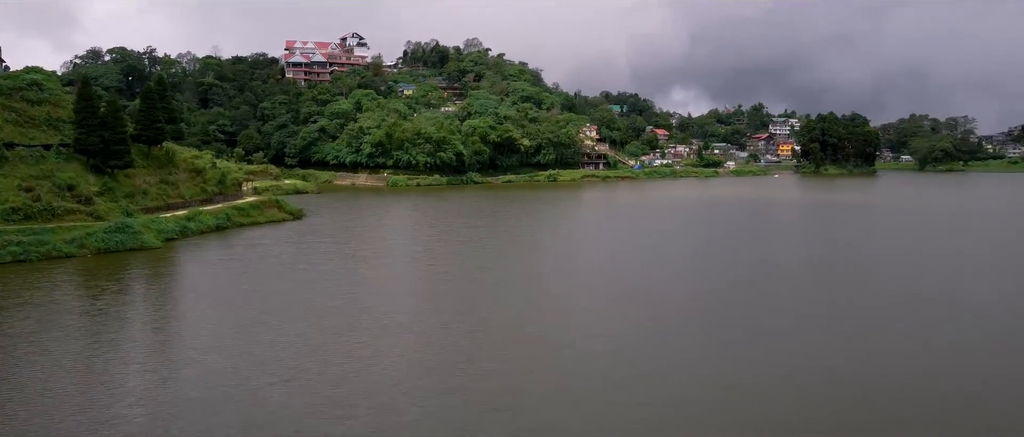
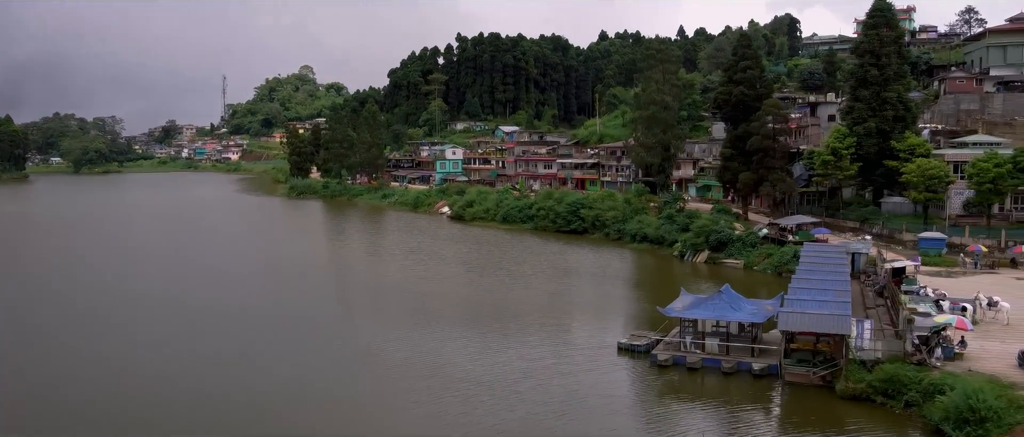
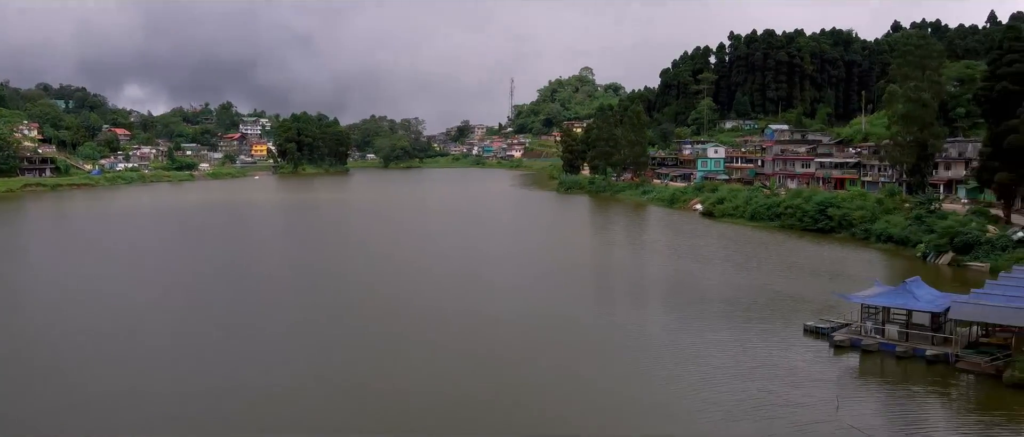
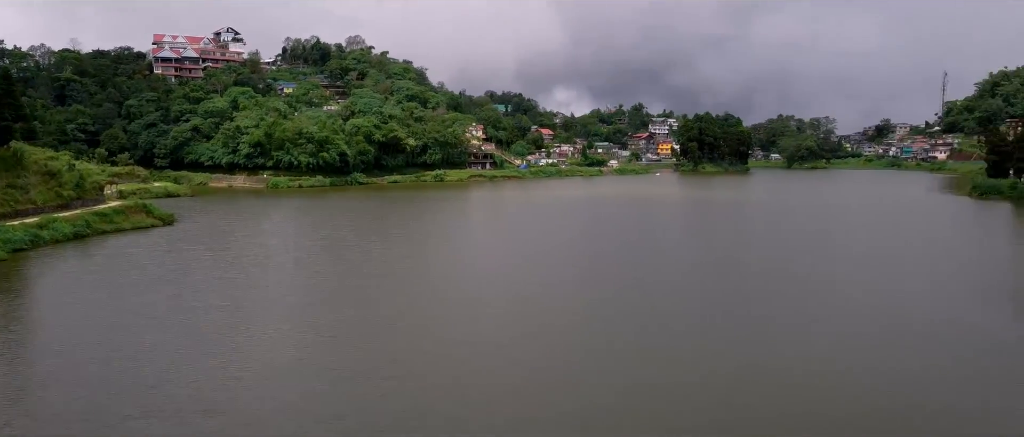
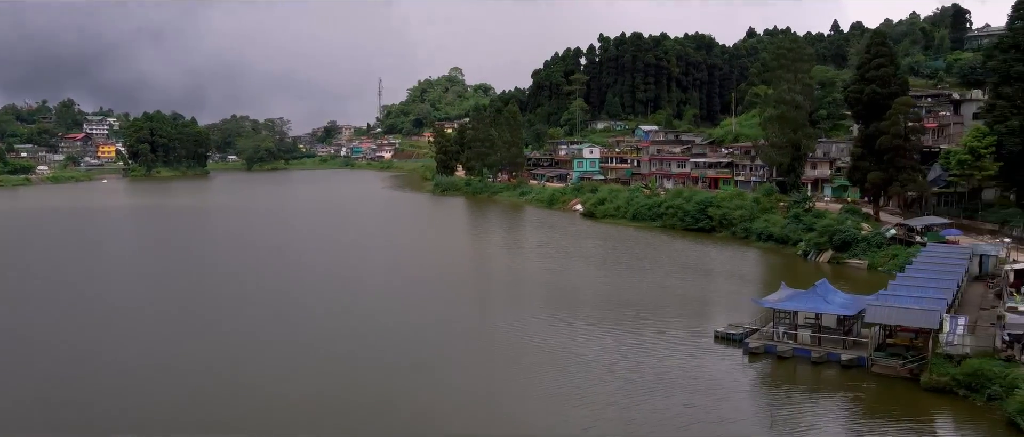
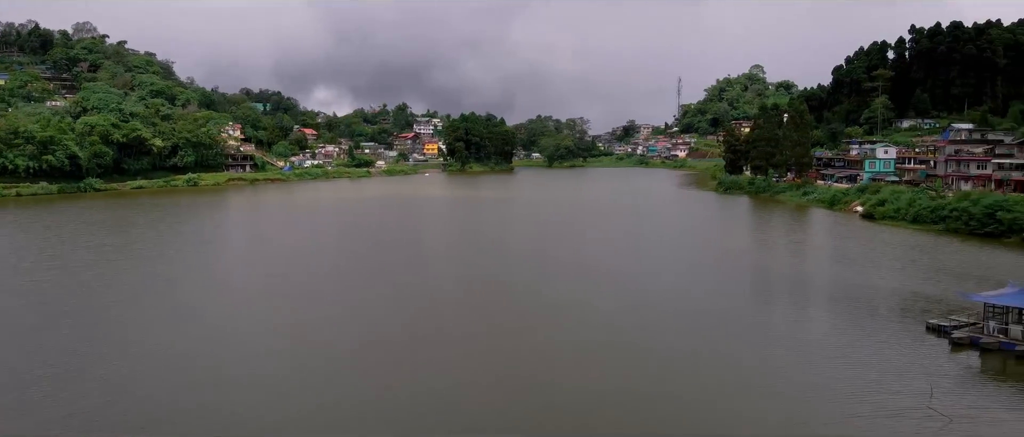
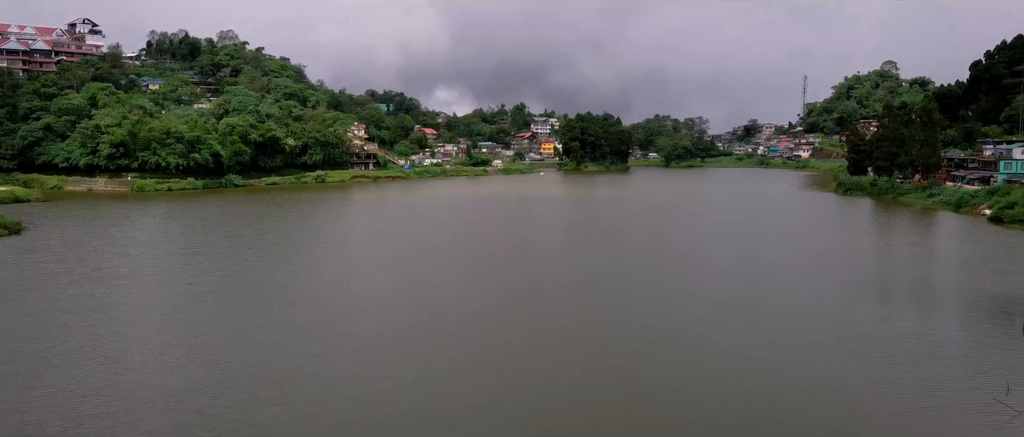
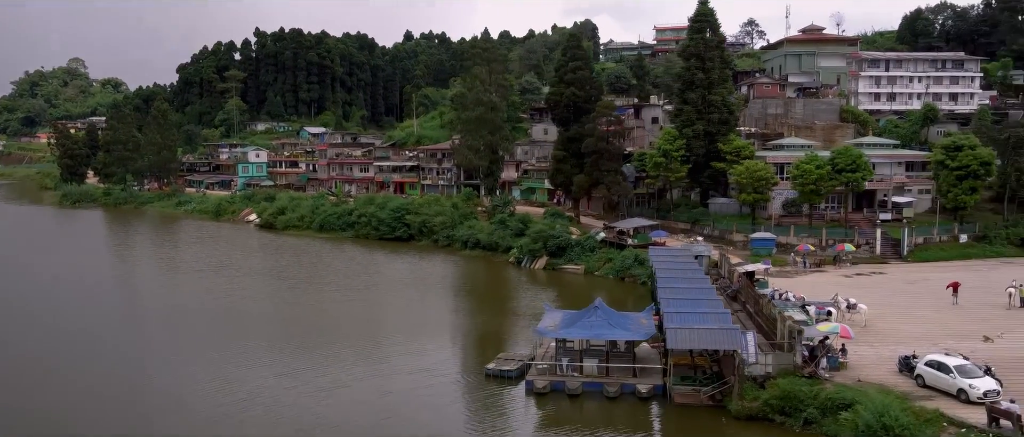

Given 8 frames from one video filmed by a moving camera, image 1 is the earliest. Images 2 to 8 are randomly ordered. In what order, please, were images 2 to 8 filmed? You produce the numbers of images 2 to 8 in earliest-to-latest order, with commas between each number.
4, 7, 6, 3, 5, 2, 8
